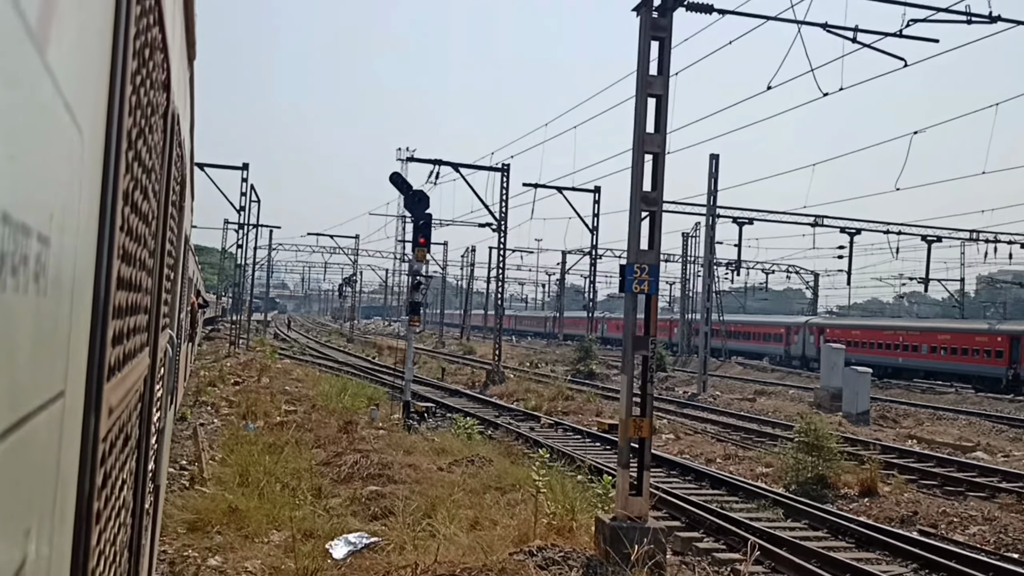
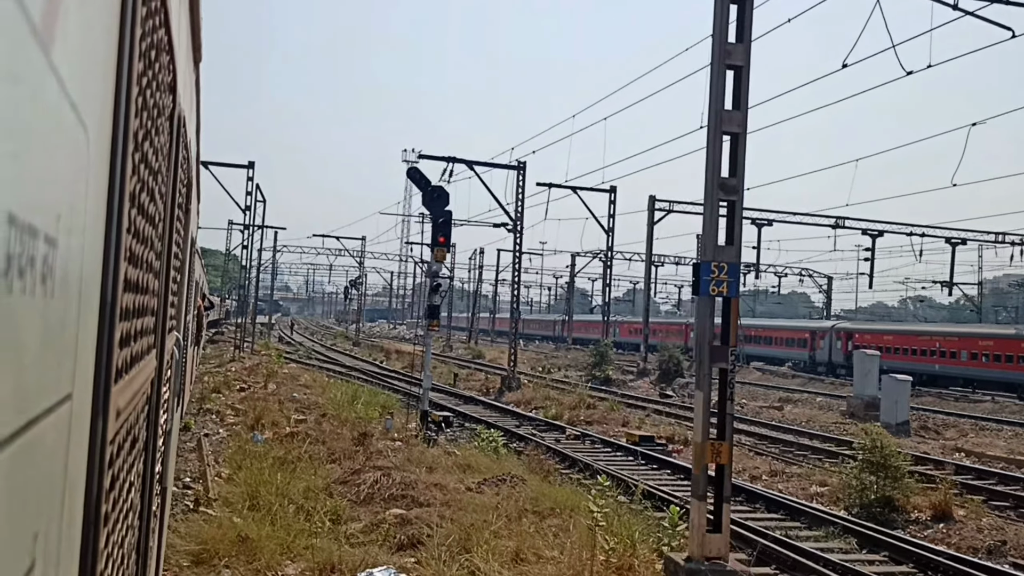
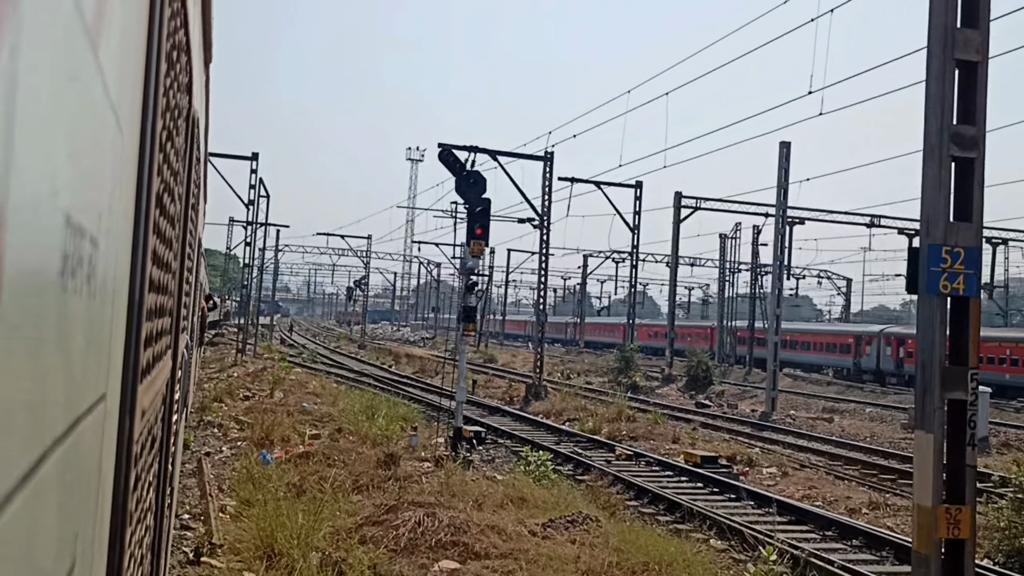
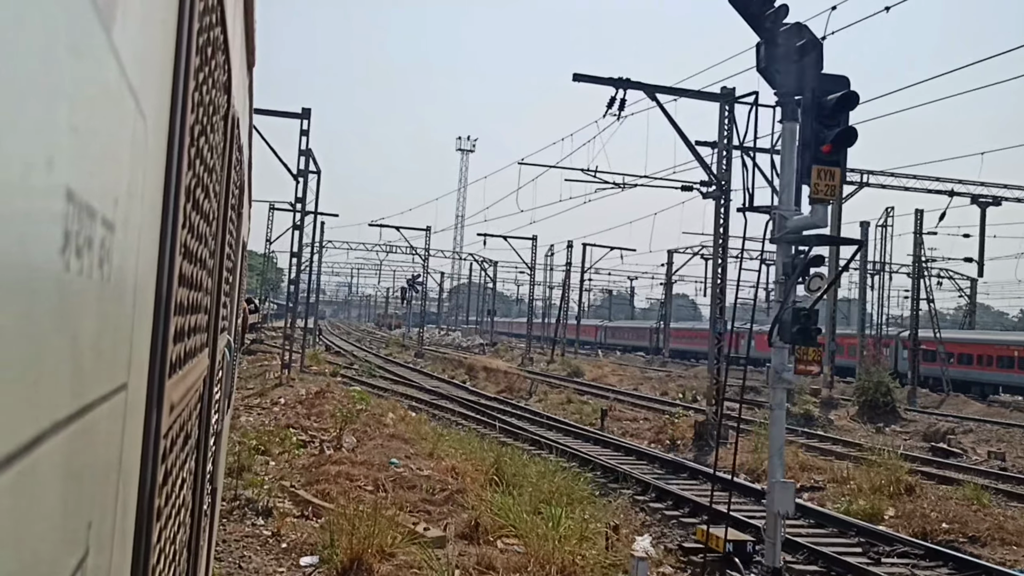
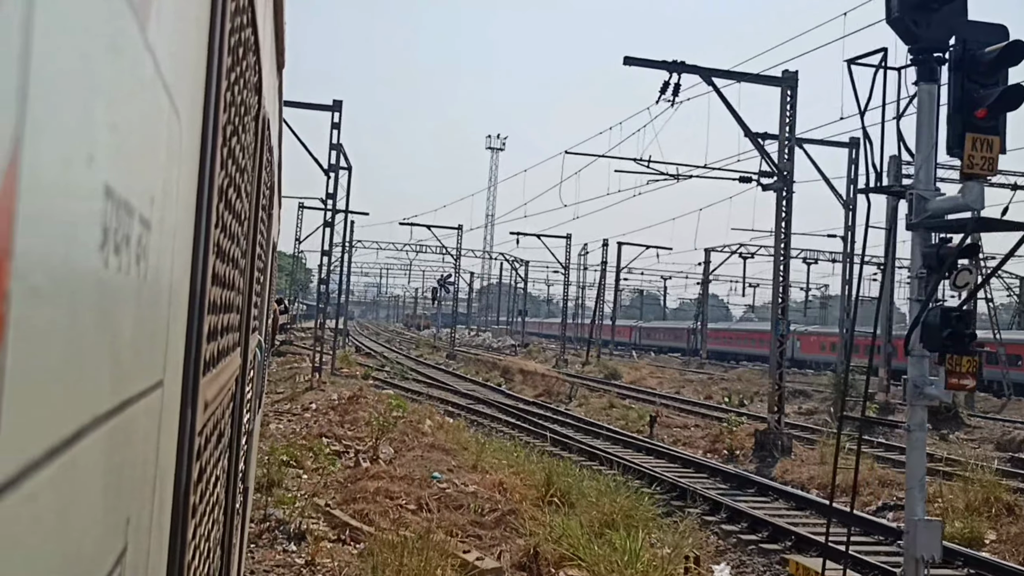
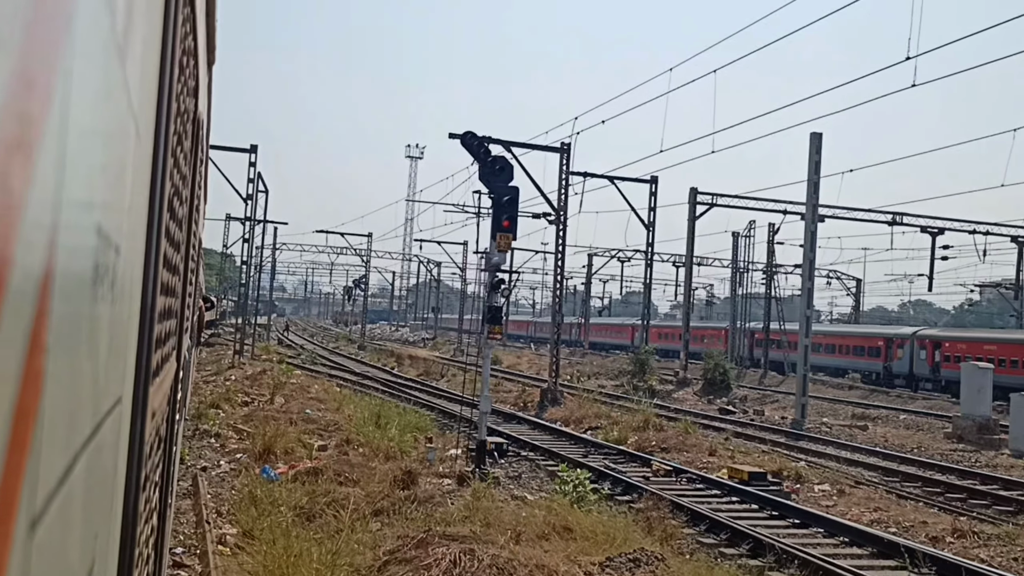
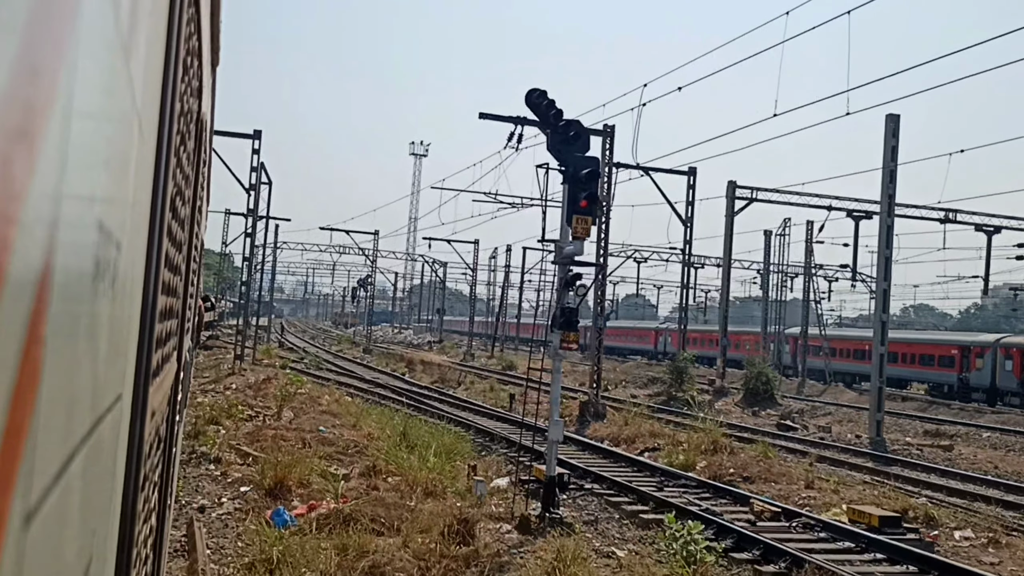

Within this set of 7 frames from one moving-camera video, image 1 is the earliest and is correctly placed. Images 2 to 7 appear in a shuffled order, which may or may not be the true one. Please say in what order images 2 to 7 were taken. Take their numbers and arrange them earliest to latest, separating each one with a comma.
2, 3, 6, 7, 4, 5
